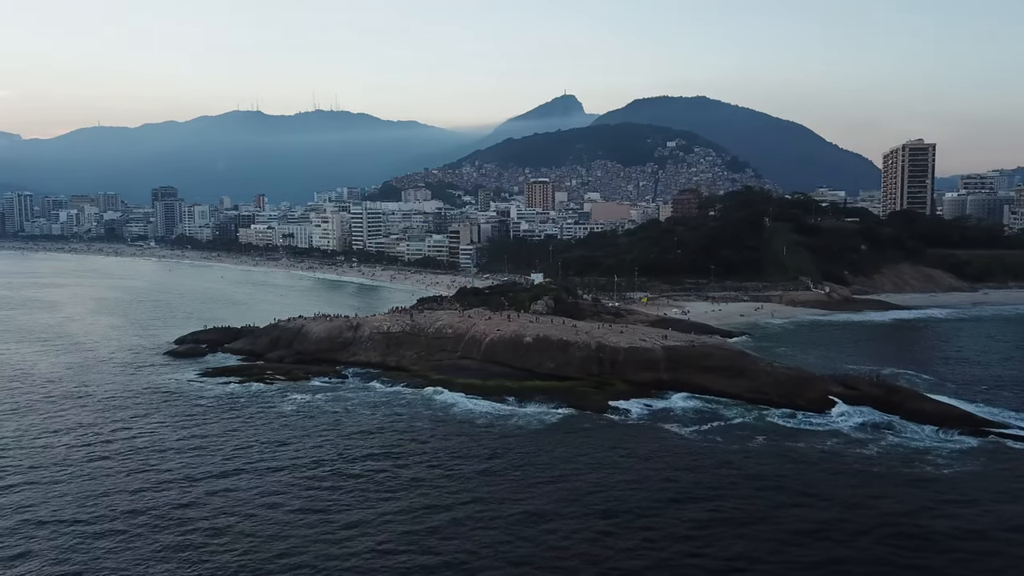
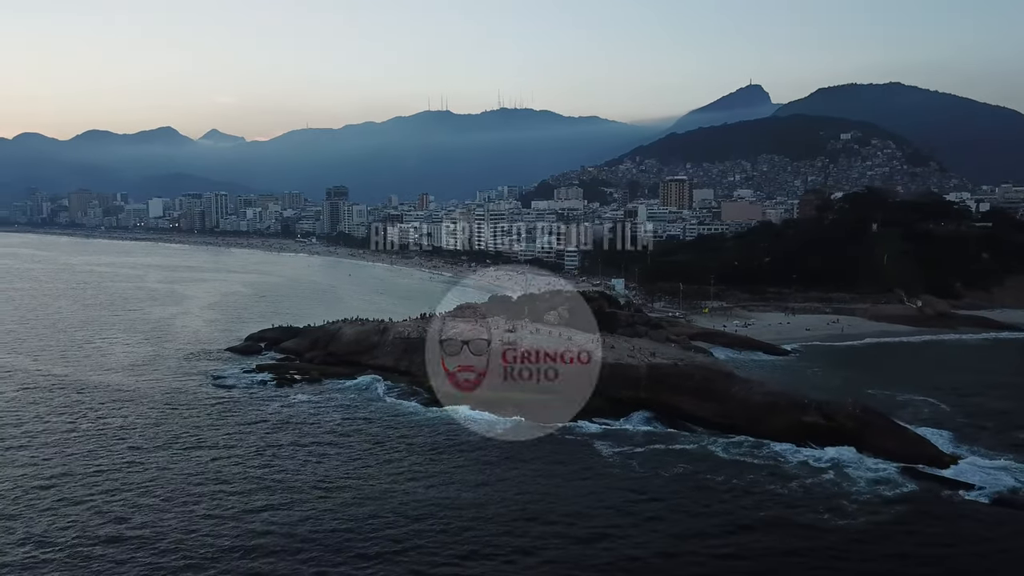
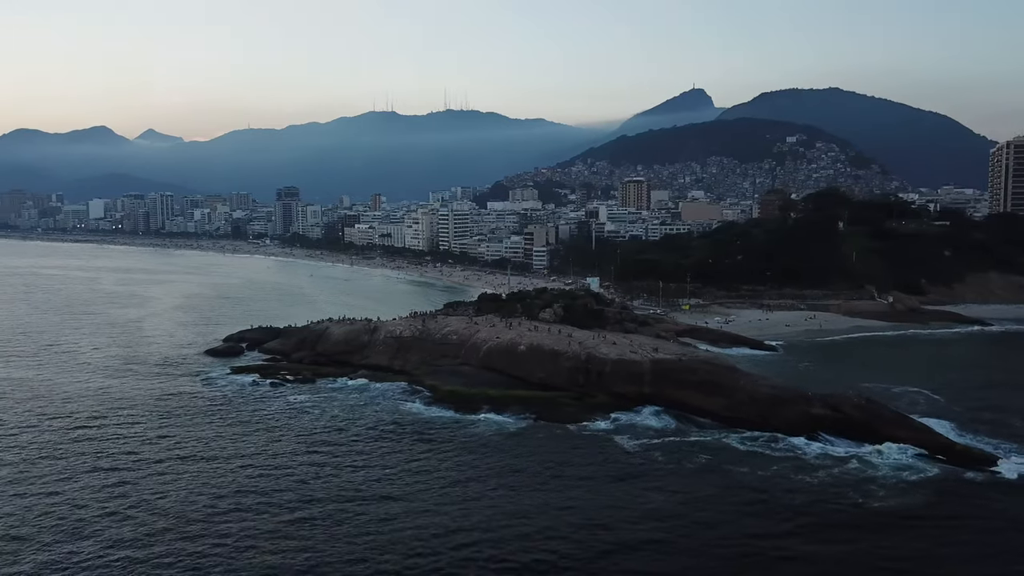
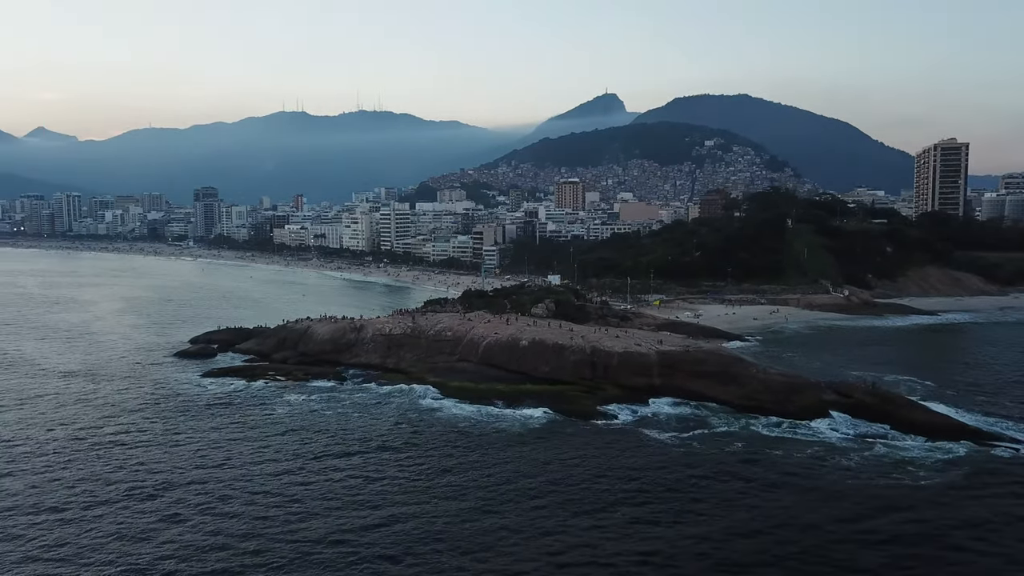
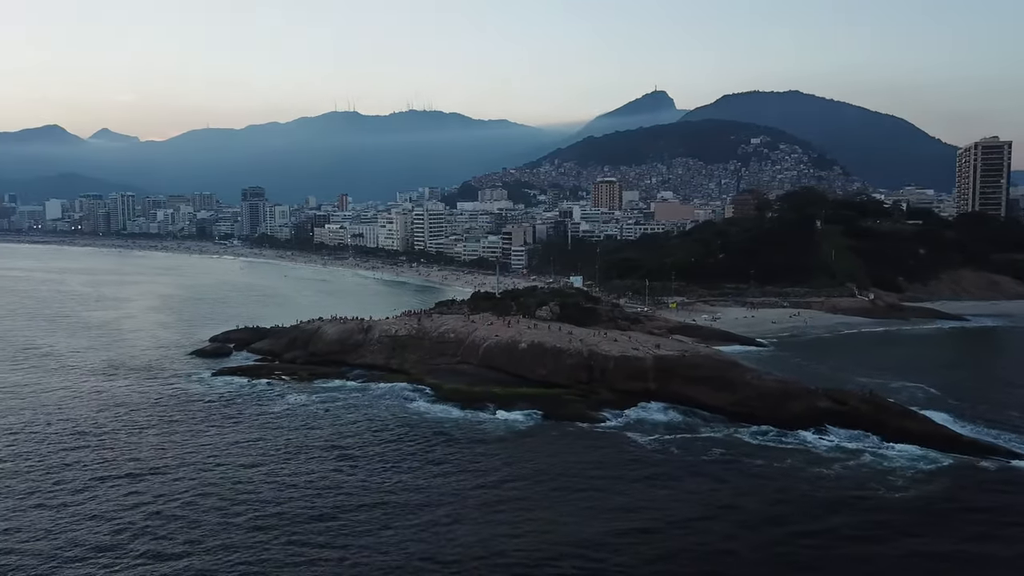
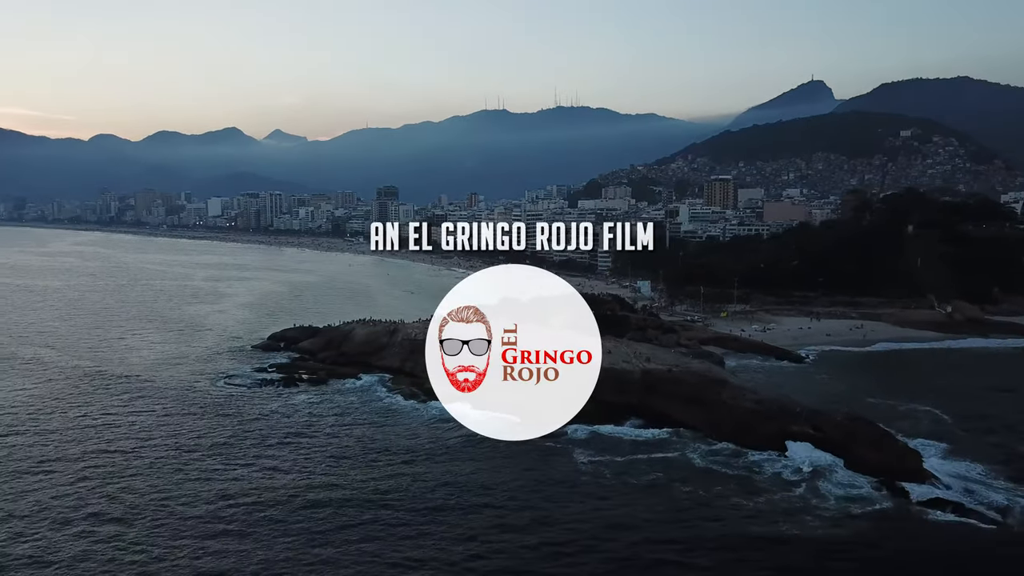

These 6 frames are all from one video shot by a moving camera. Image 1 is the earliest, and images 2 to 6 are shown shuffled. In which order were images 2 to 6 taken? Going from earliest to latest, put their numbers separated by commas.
4, 5, 3, 2, 6
